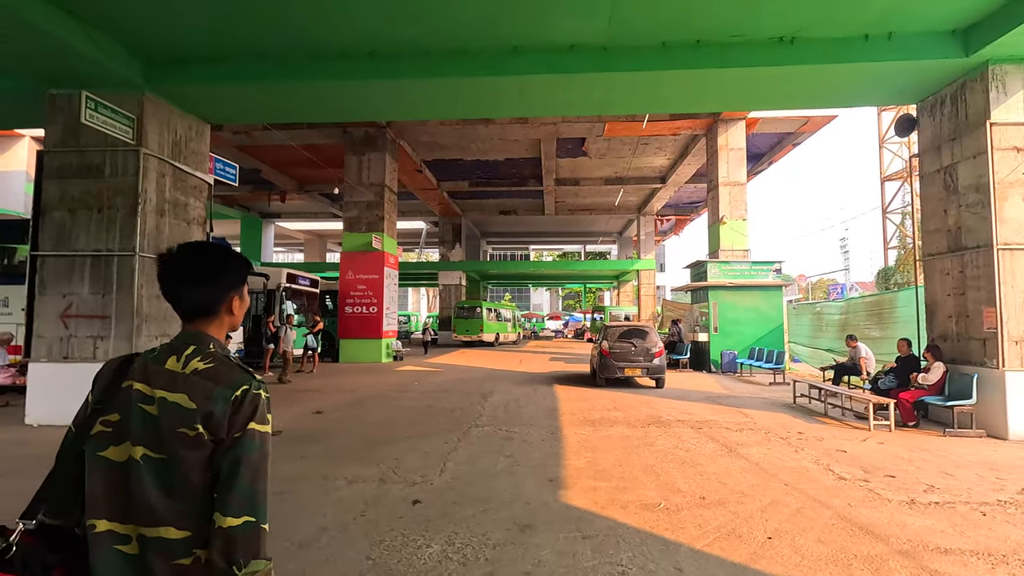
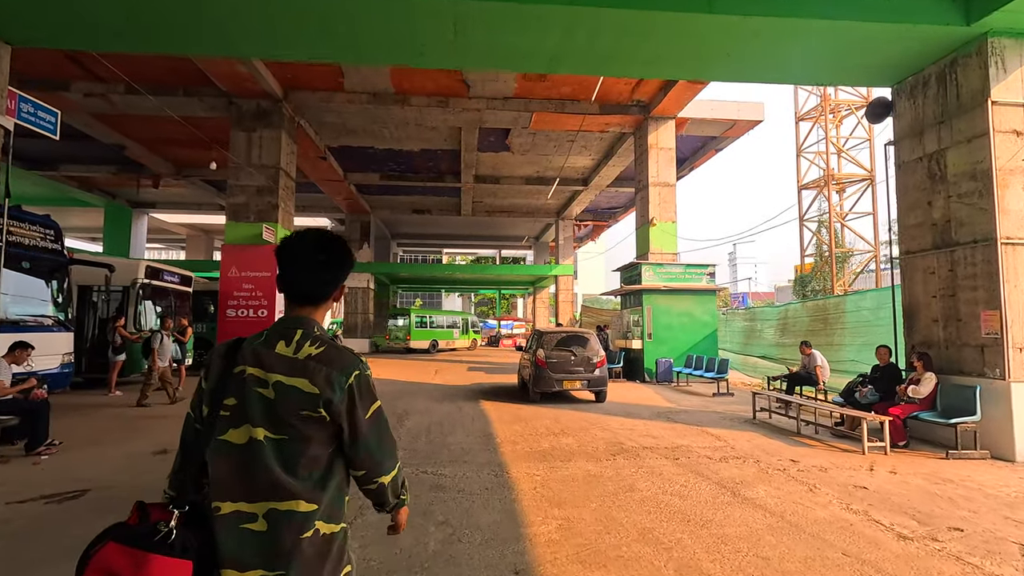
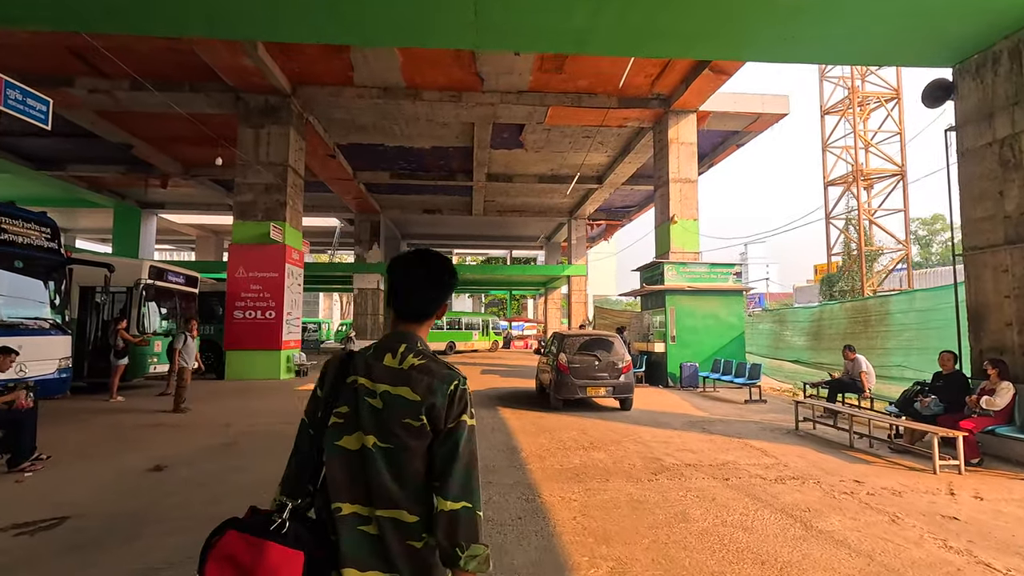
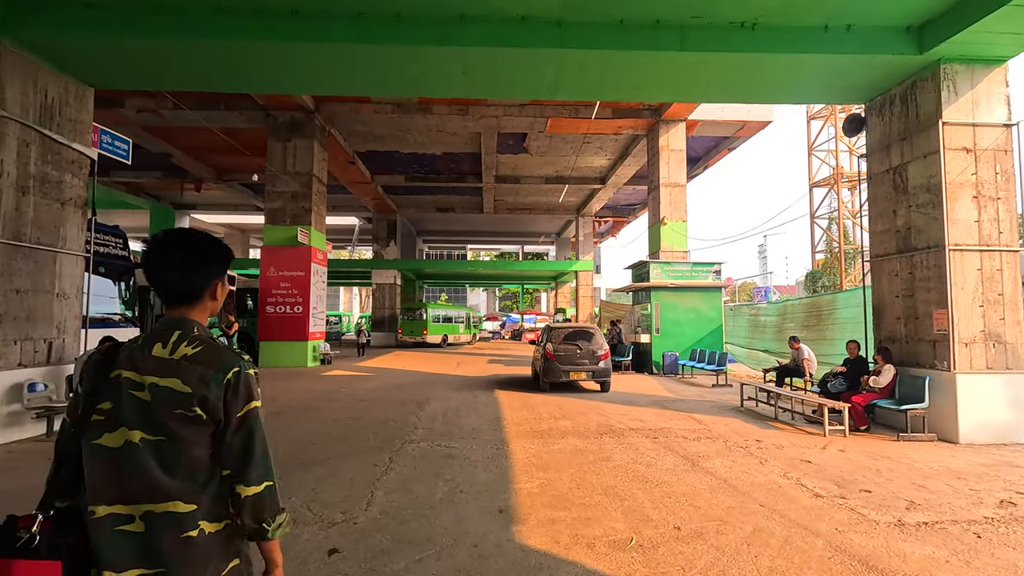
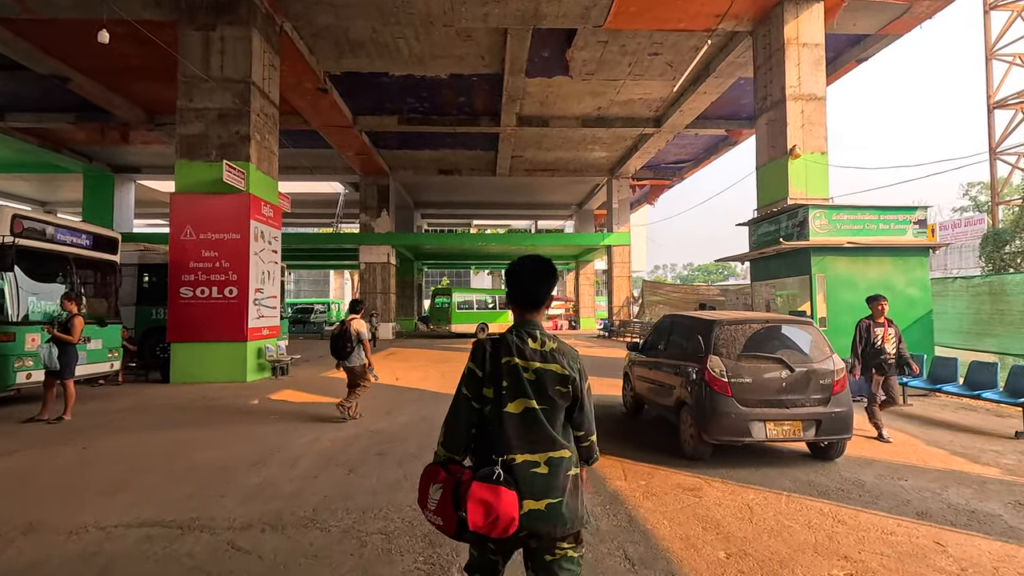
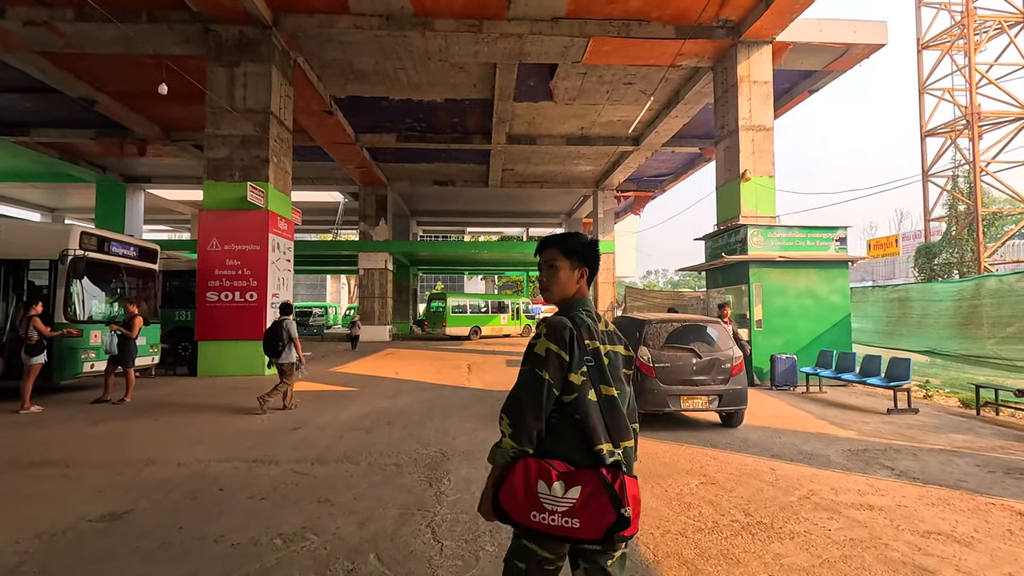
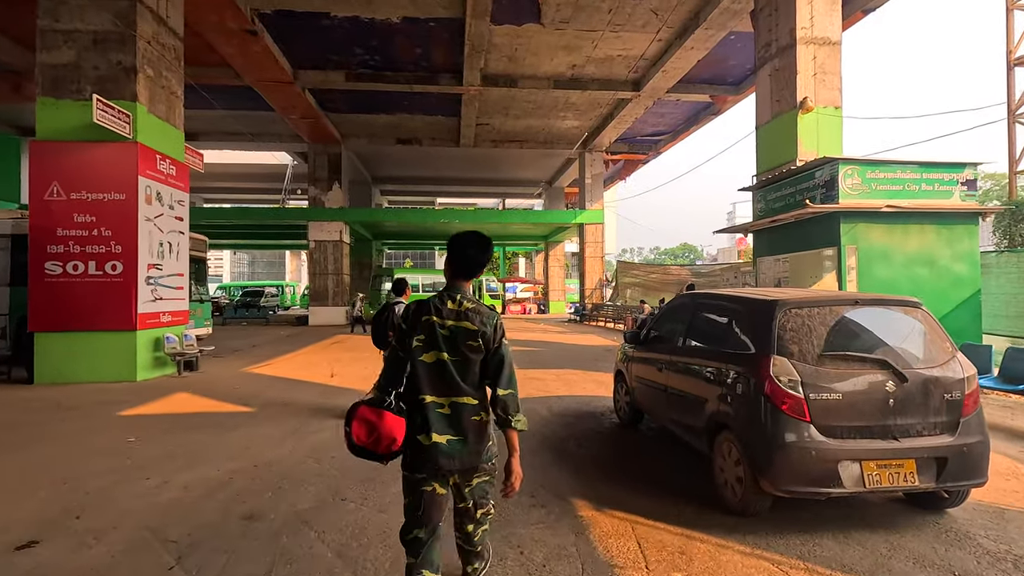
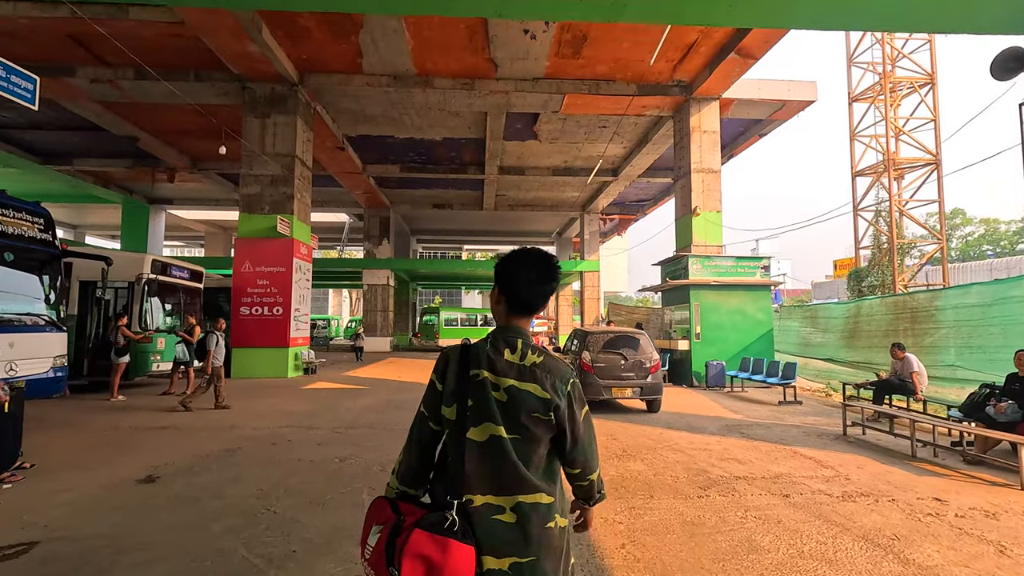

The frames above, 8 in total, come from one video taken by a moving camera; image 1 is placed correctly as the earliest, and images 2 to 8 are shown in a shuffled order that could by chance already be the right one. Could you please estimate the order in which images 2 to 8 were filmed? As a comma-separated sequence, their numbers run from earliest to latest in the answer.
4, 2, 3, 8, 6, 5, 7
